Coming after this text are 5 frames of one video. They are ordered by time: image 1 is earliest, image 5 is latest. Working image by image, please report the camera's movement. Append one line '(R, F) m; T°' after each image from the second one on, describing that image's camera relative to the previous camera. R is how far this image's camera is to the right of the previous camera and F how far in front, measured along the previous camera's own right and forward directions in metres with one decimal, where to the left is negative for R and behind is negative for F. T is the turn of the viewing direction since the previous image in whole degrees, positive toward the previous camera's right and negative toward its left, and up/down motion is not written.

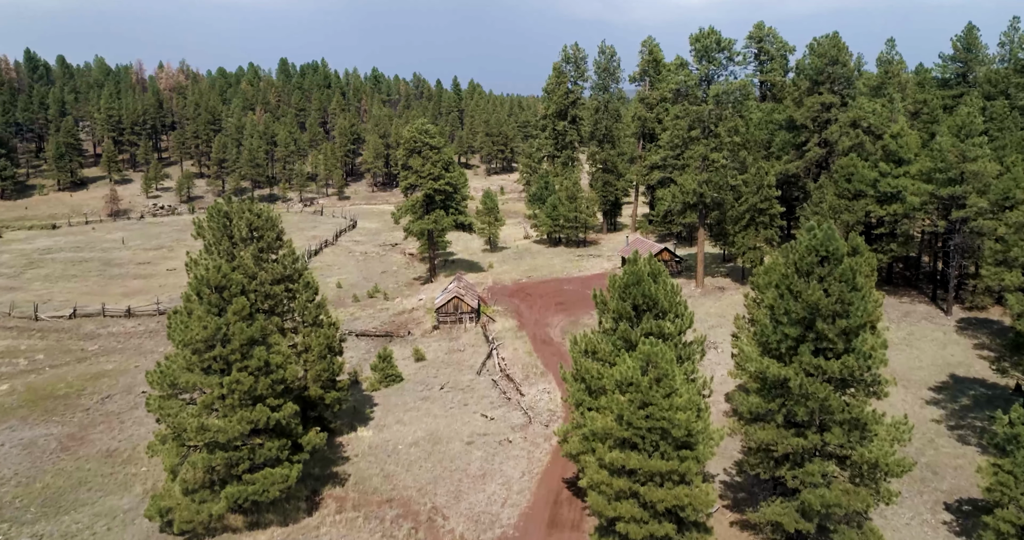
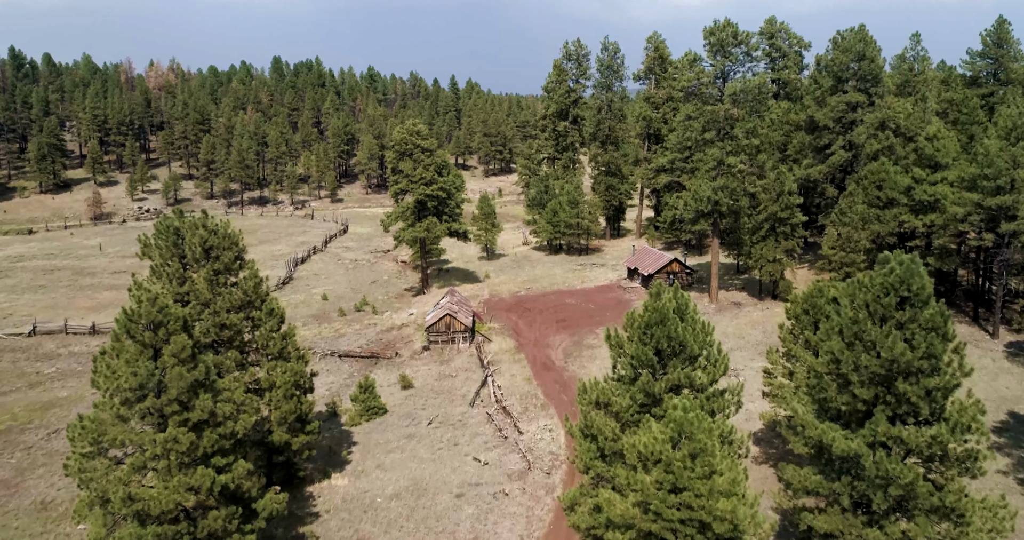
(+0.1, +4.0) m; 0°
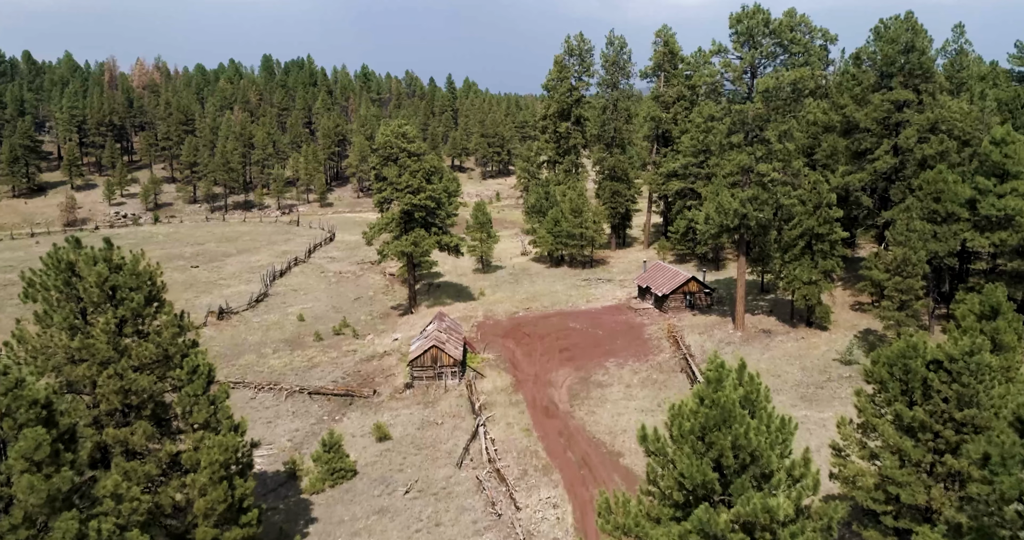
(+0.1, +5.7) m; 0°
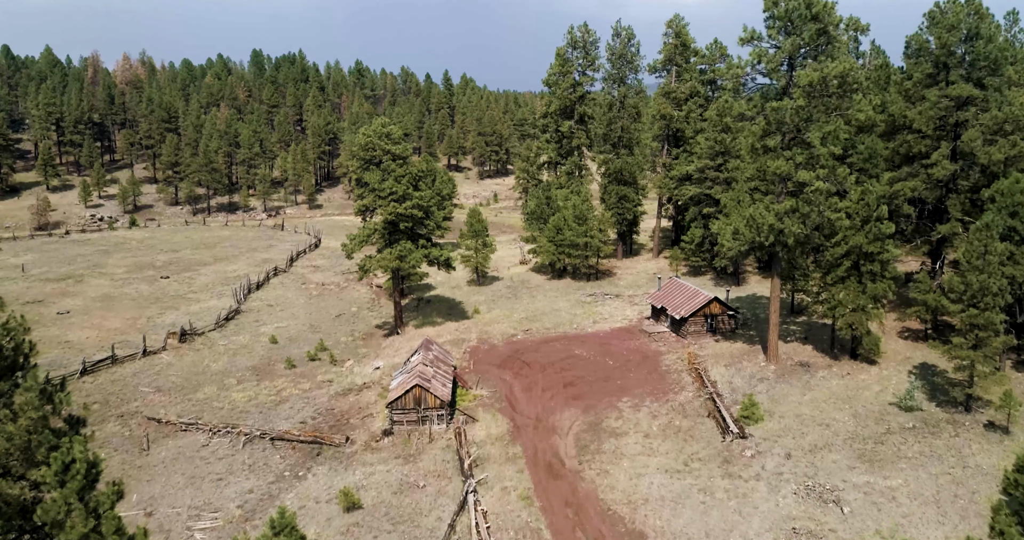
(+0.1, +5.4) m; 0°
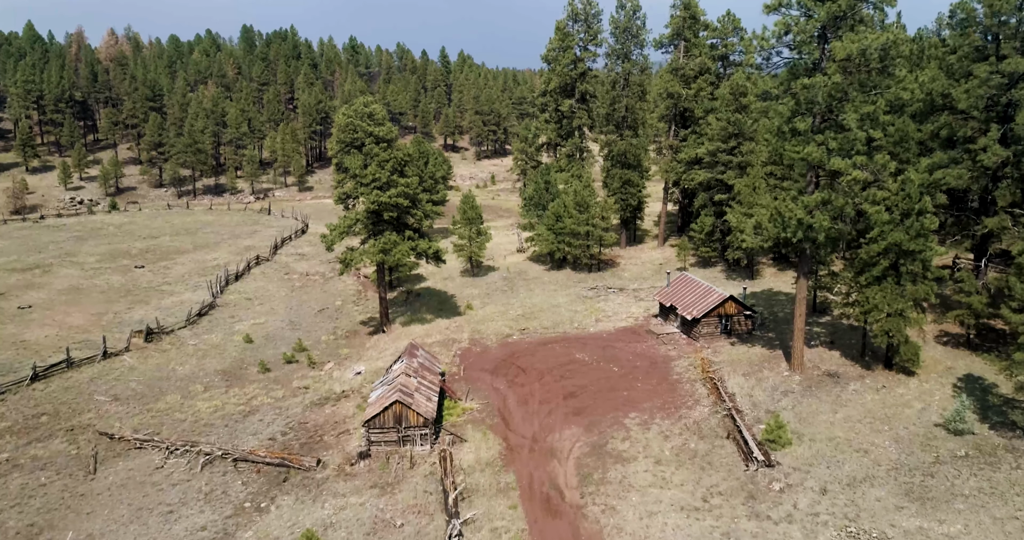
(+0.2, +3.7) m; 0°
